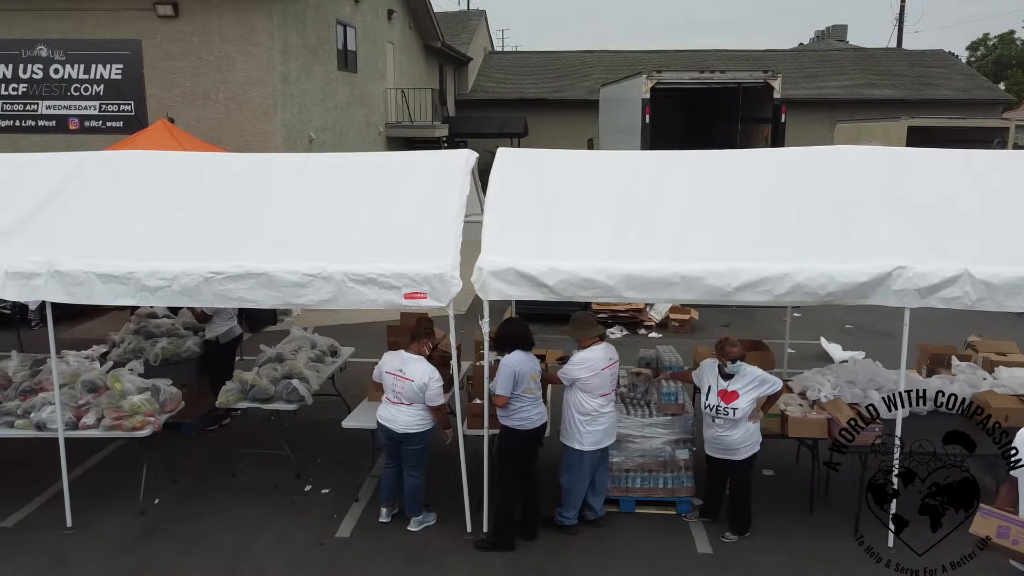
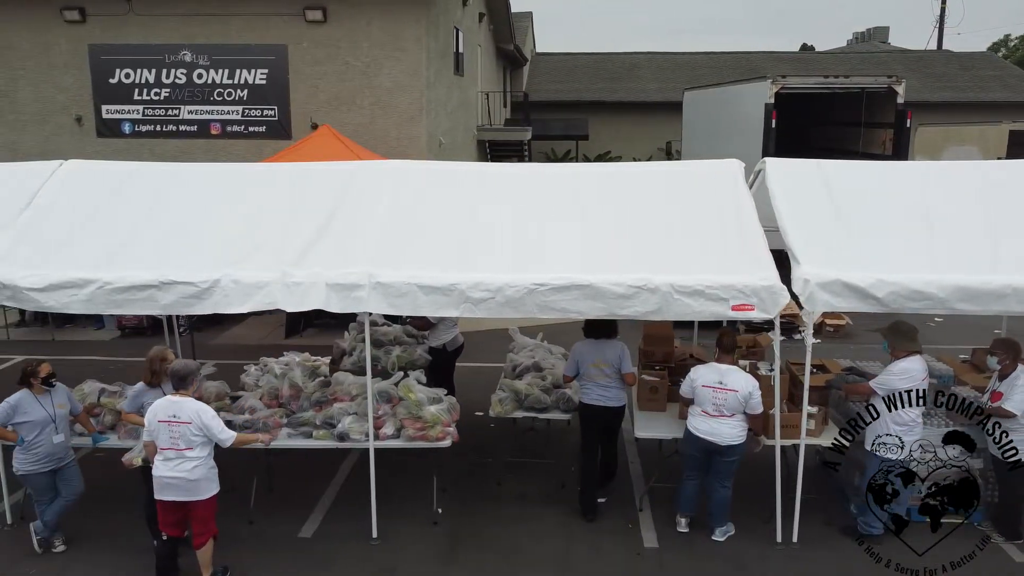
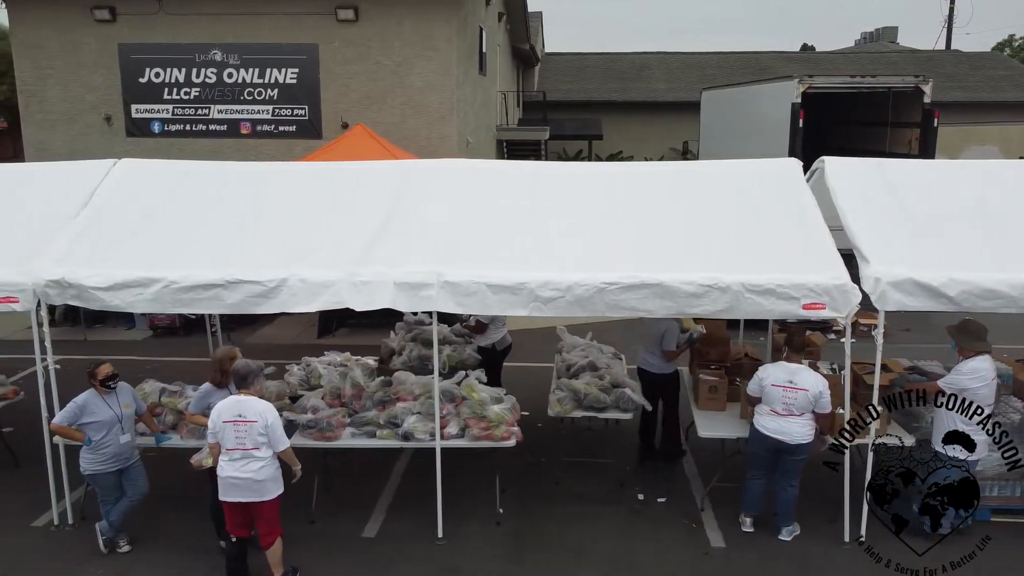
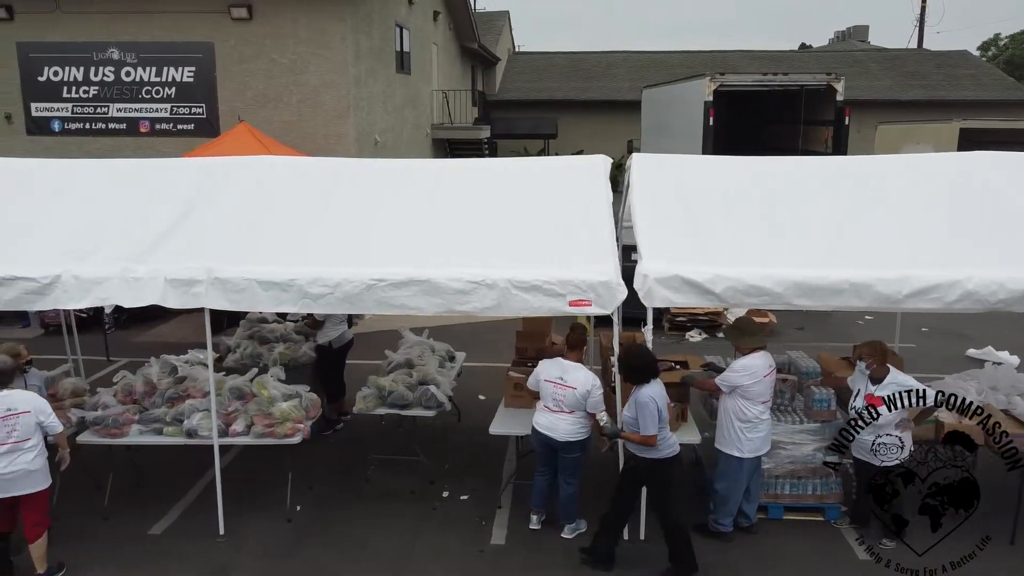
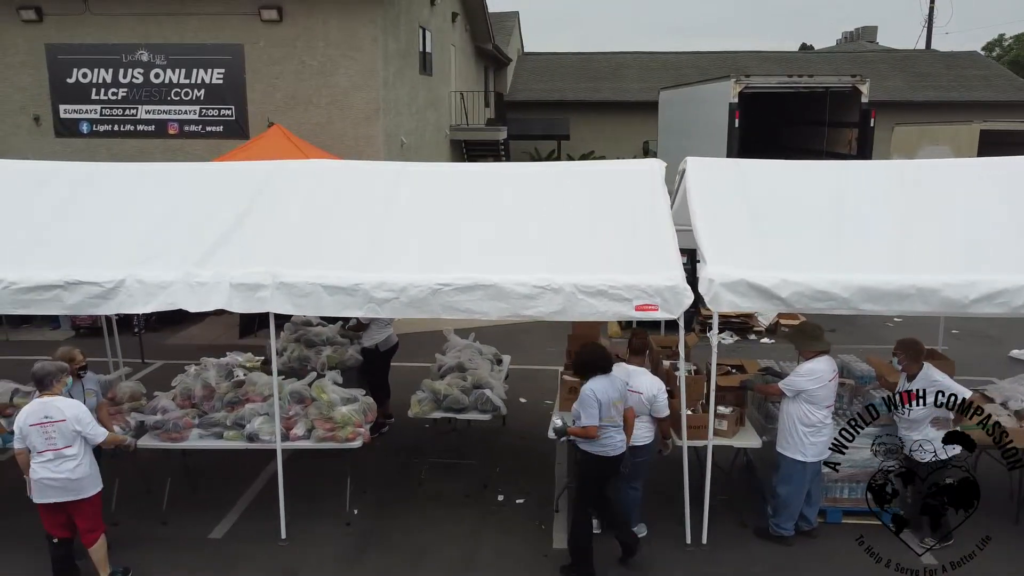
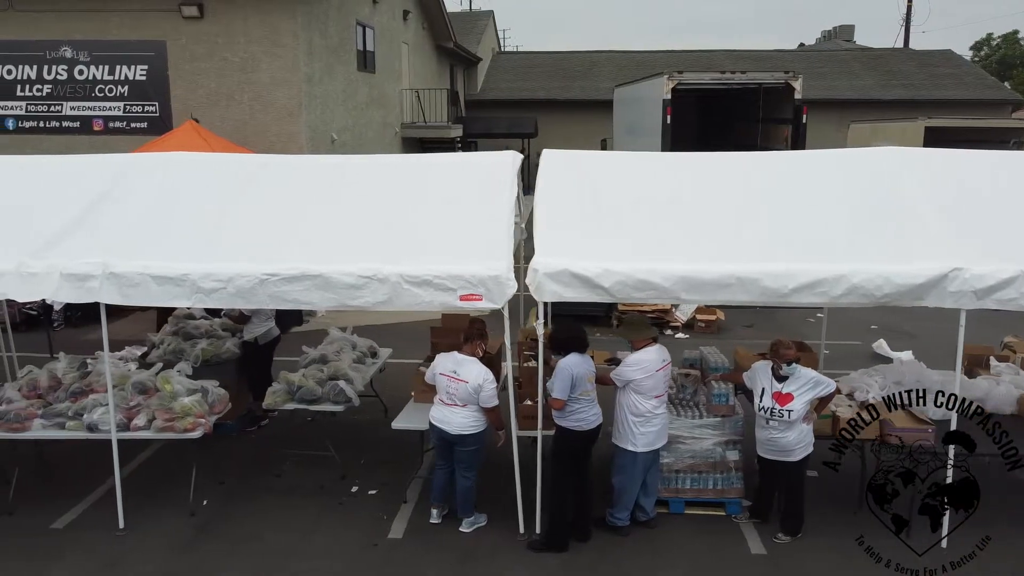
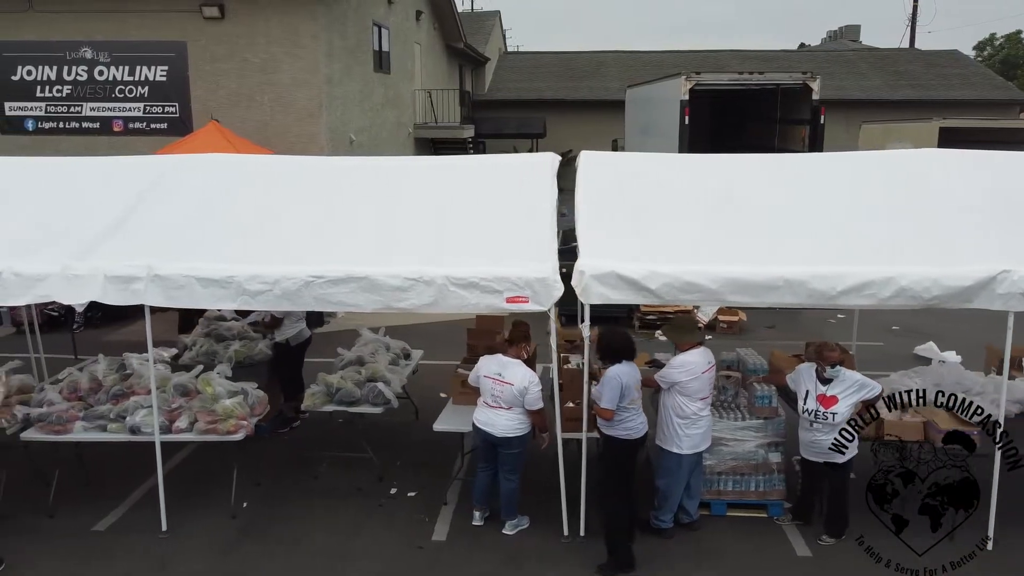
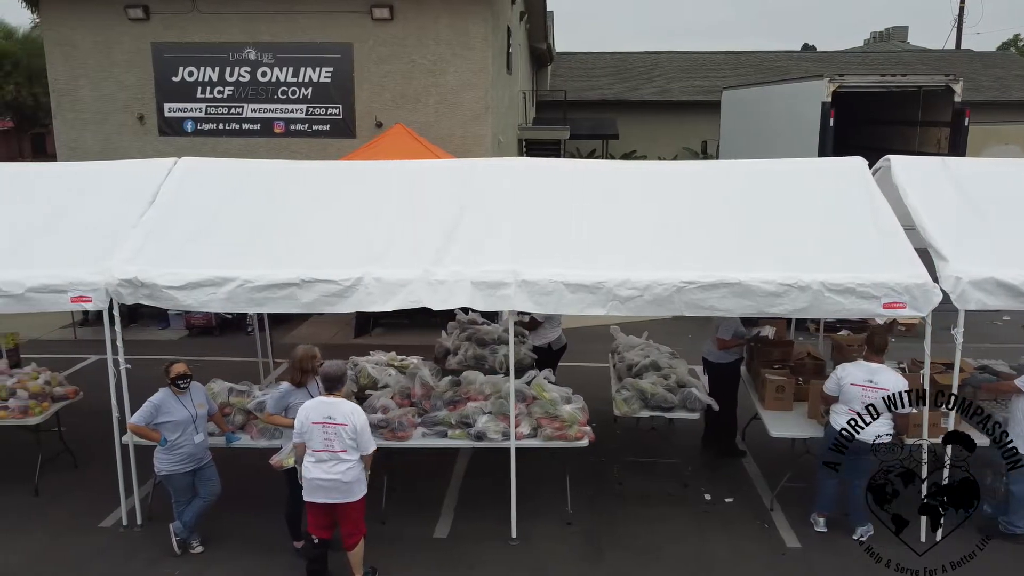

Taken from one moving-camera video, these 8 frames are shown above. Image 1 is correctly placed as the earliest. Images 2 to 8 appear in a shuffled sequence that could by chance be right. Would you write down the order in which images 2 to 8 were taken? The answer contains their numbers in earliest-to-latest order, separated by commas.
6, 7, 4, 5, 2, 3, 8
